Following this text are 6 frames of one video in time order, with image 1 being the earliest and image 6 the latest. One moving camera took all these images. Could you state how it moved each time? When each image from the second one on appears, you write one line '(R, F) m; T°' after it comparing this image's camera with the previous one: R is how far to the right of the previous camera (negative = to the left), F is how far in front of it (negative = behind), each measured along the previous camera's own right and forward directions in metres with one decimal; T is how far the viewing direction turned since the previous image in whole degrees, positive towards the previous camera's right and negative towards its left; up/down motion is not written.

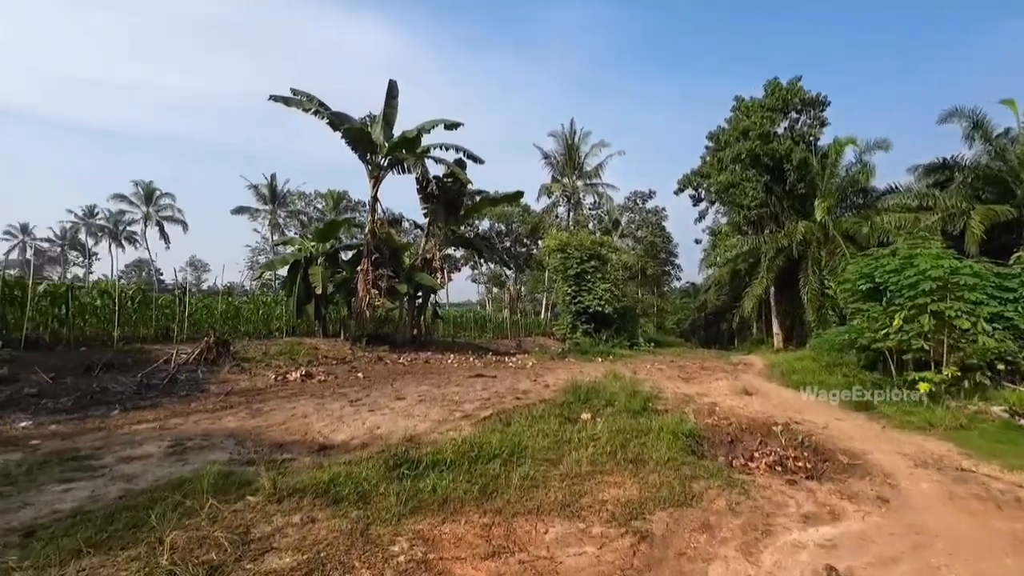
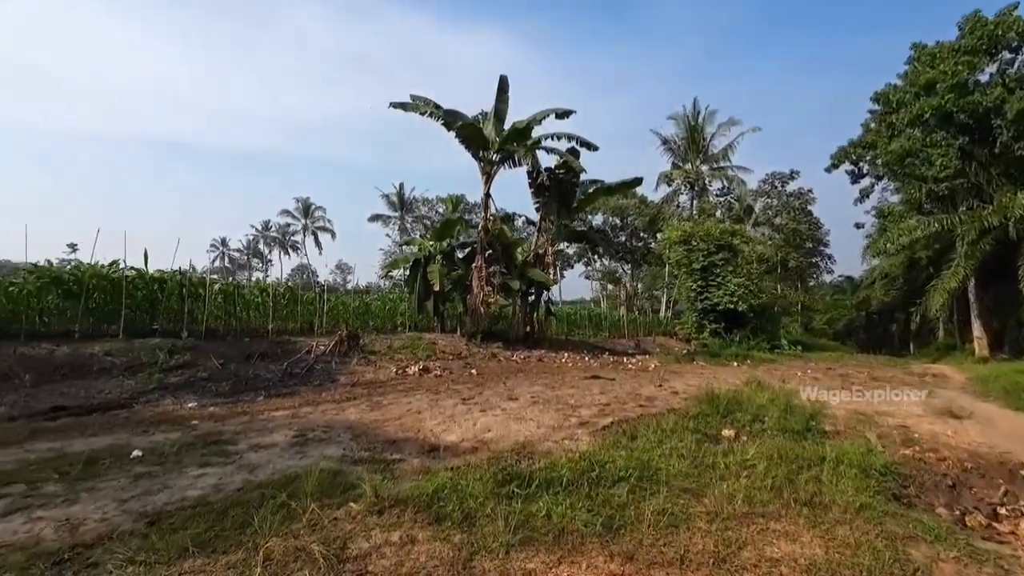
(-0.1, +0.7) m; -15°
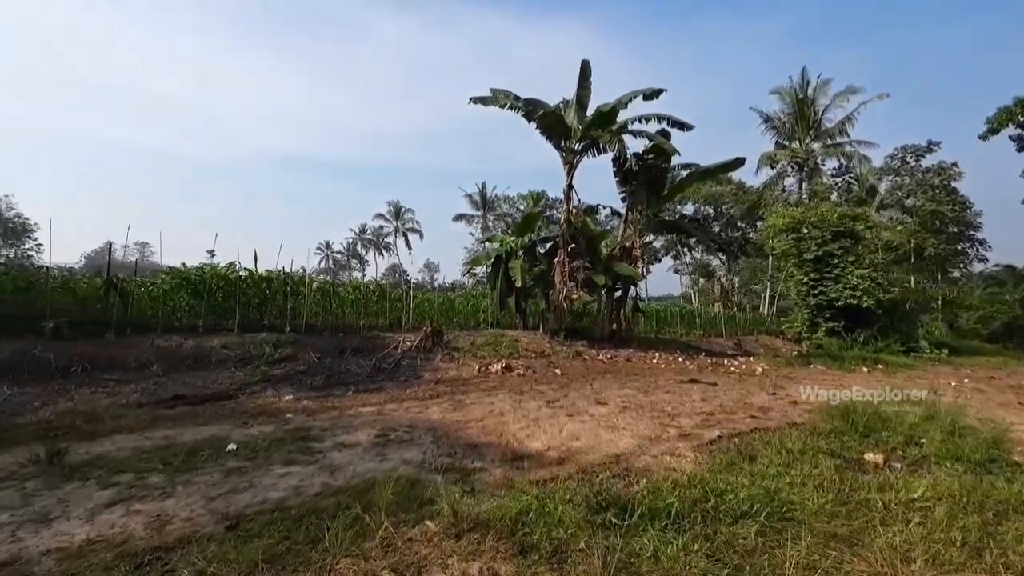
(-0.1, +0.5) m; -11°
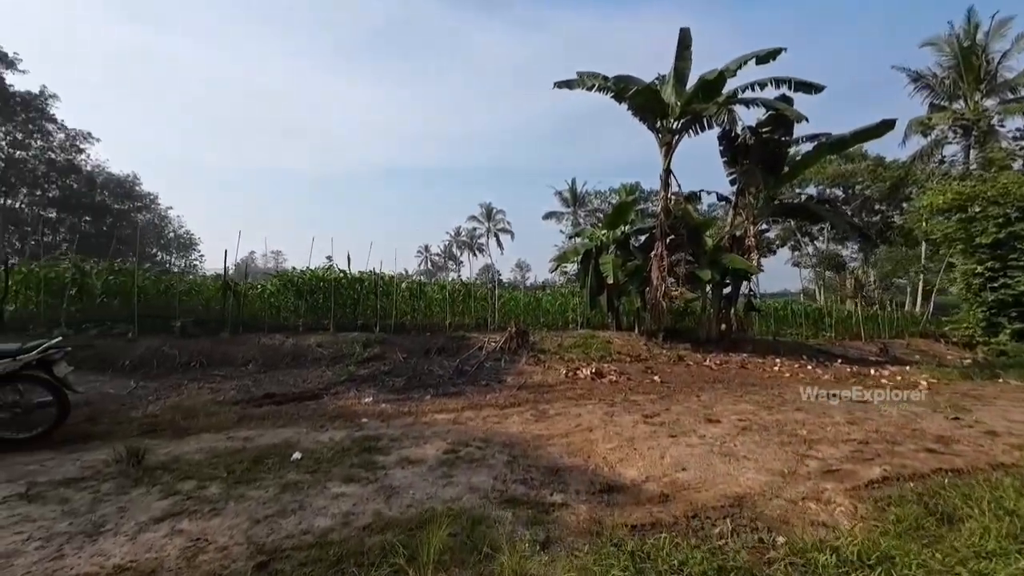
(+0.1, +0.8) m; -12°
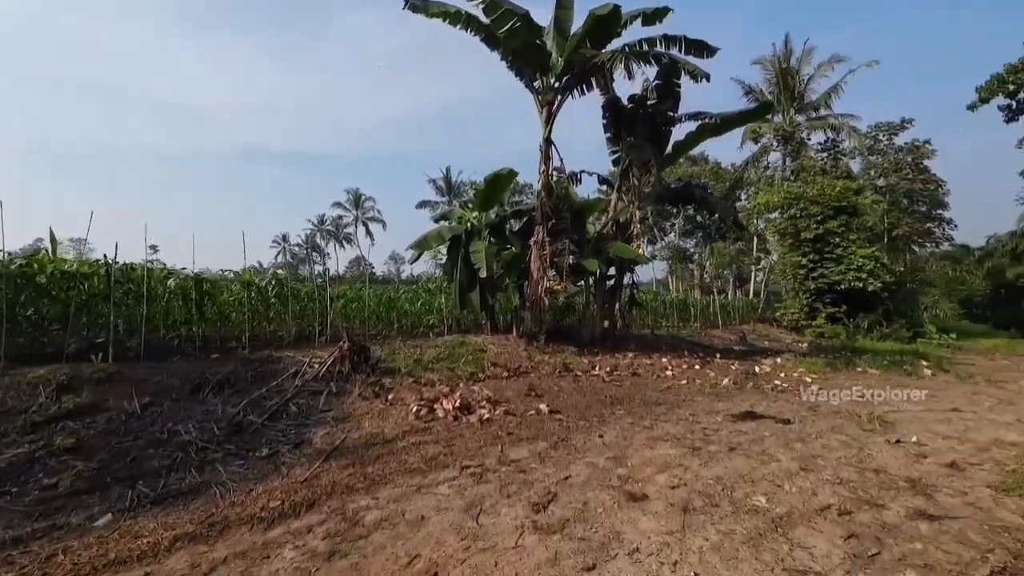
(+0.7, +2.8) m; +16°
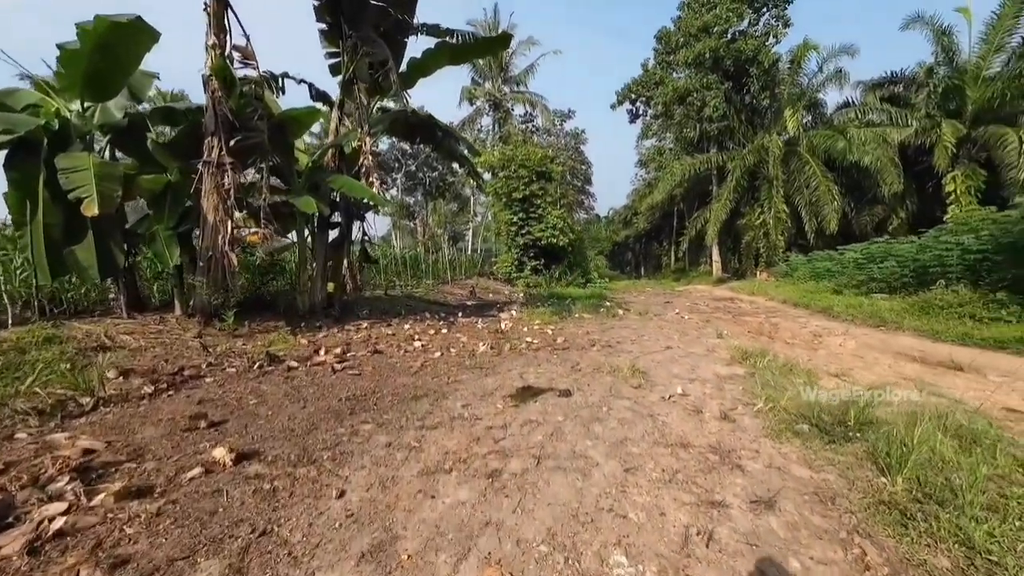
(+0.4, +2.4) m; +36°
